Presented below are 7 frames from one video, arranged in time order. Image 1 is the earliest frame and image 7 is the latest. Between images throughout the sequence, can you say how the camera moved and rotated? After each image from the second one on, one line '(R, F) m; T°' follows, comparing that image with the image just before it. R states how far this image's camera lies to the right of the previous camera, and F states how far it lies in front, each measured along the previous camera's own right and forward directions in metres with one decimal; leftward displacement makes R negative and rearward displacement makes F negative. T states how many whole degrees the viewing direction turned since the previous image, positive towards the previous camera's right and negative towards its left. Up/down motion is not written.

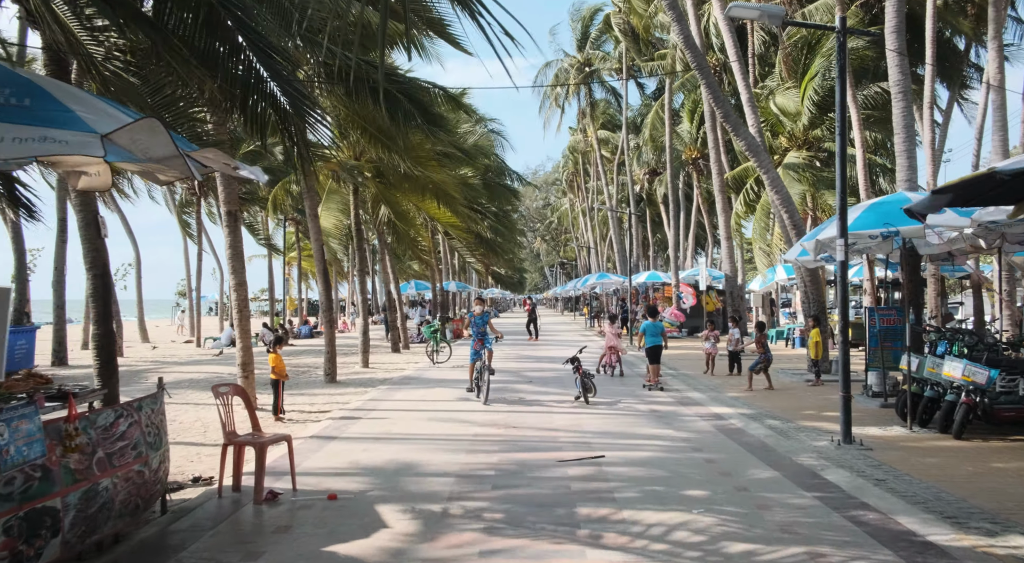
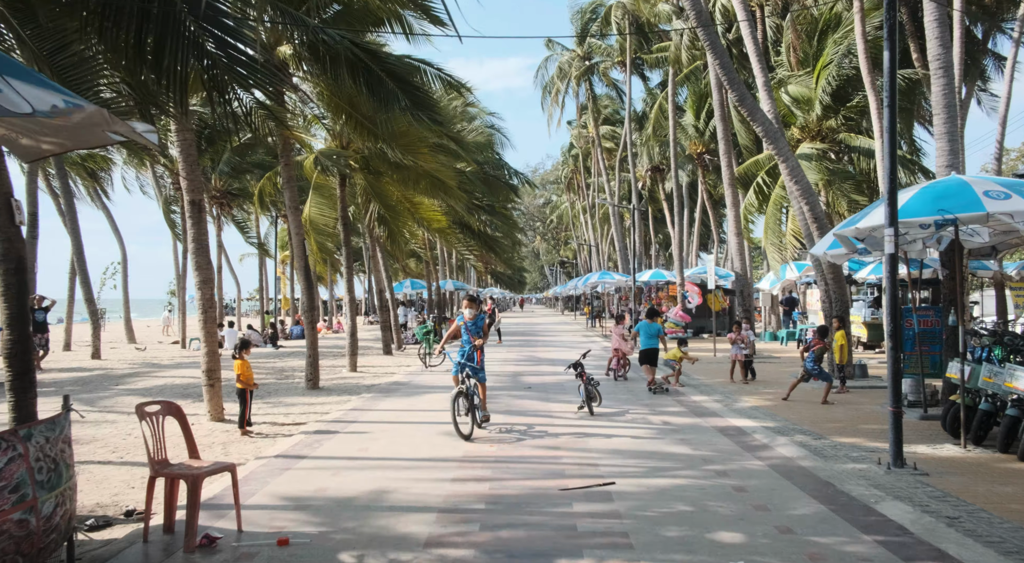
(0.0, +1.2) m; 0°
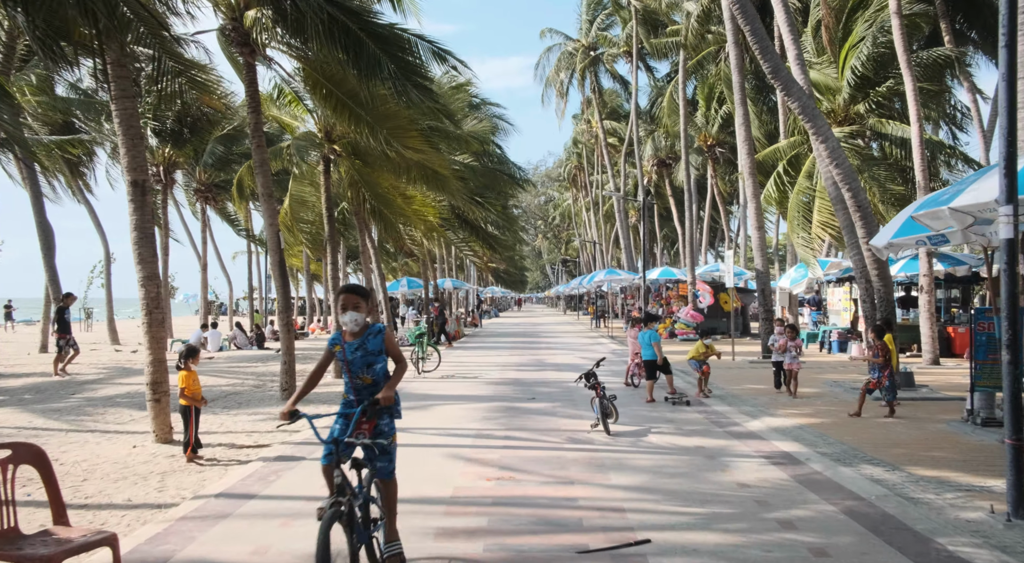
(0.0, +1.7) m; 0°
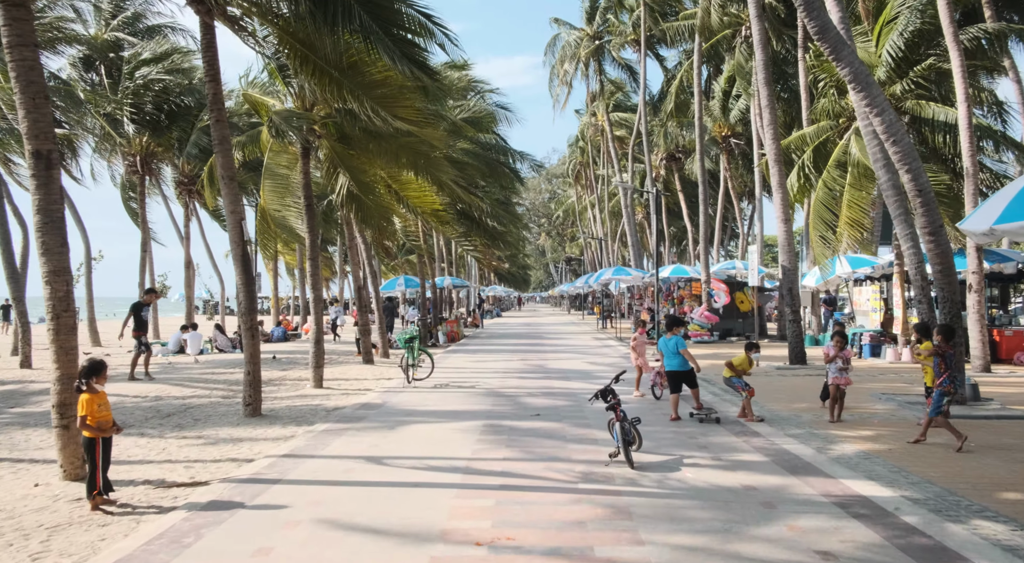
(0.0, +1.8) m; 0°
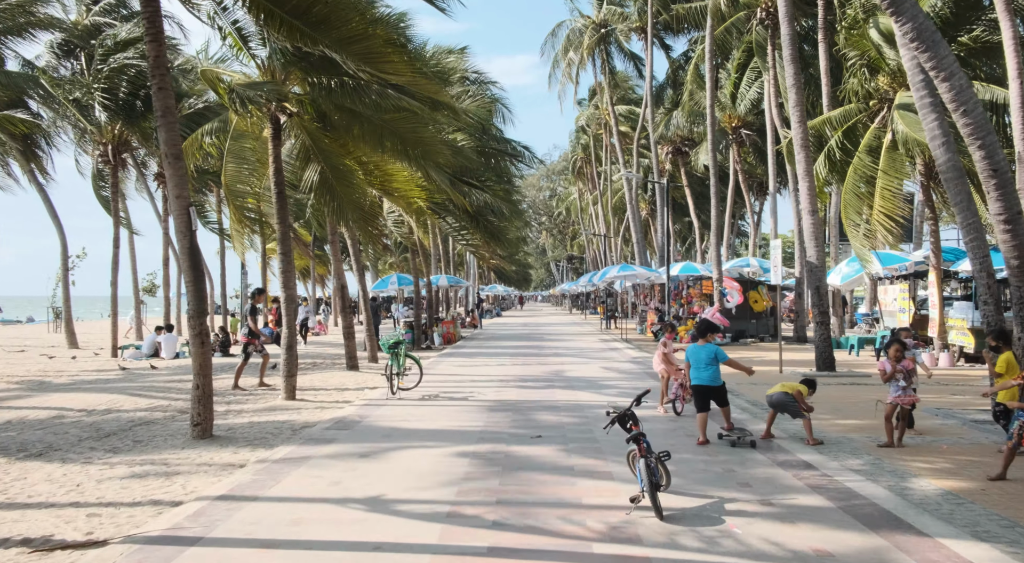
(0.0, +1.7) m; 0°
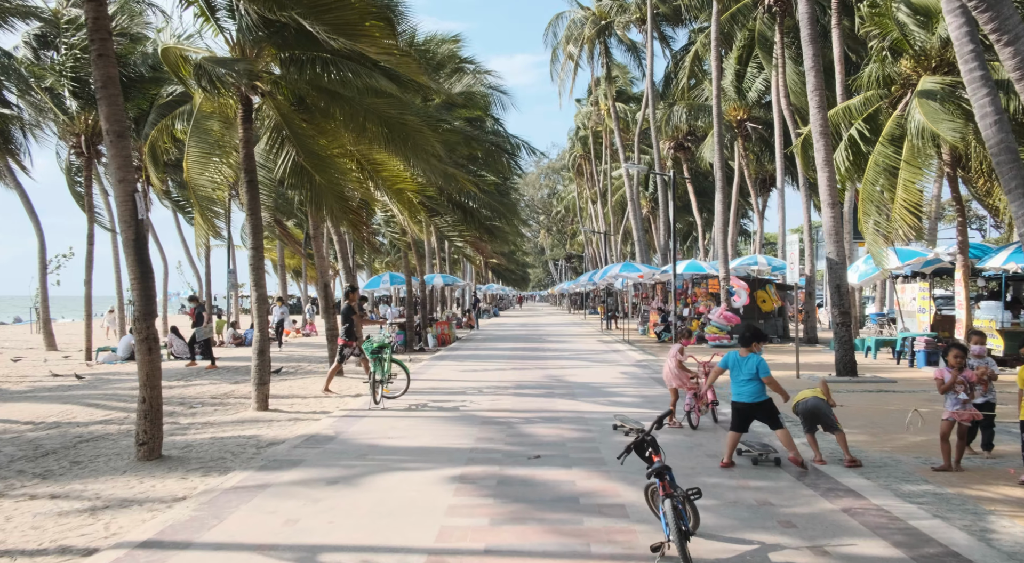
(0.0, +1.2) m; 0°
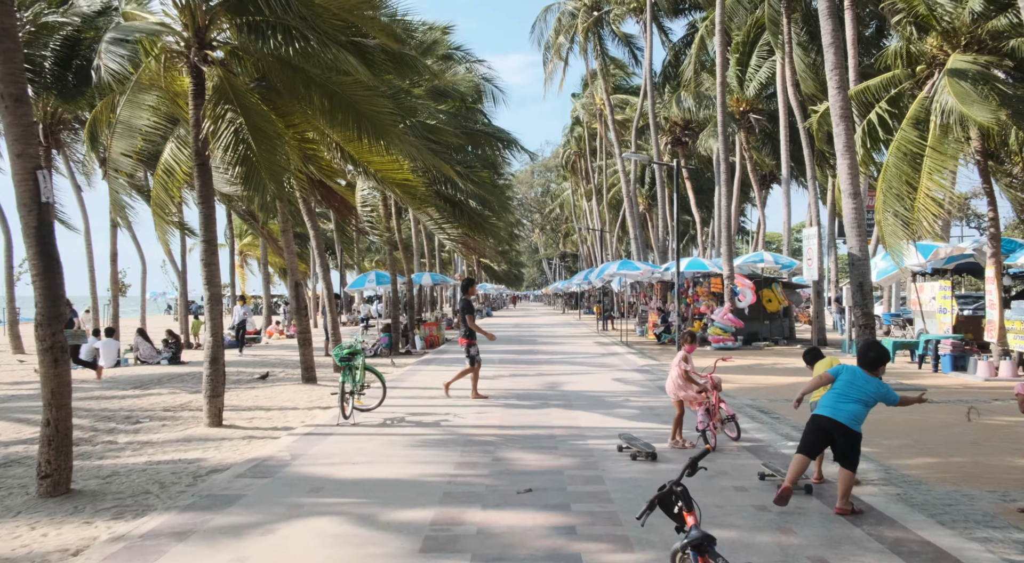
(+0.1, +1.4) m; 0°
